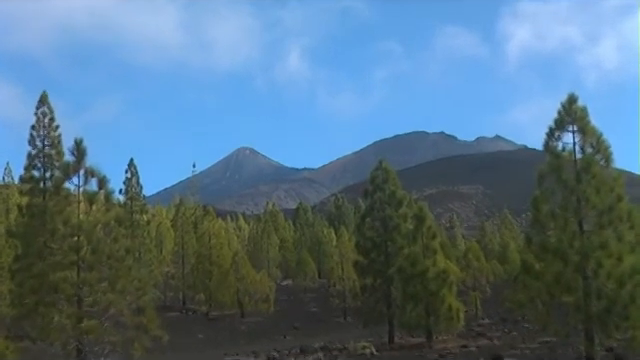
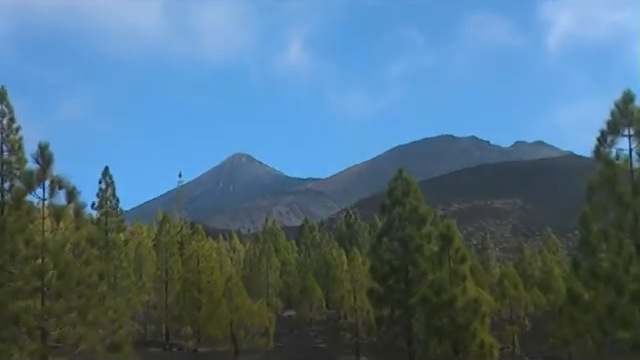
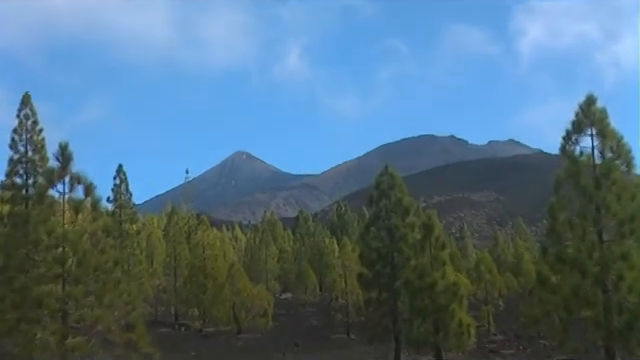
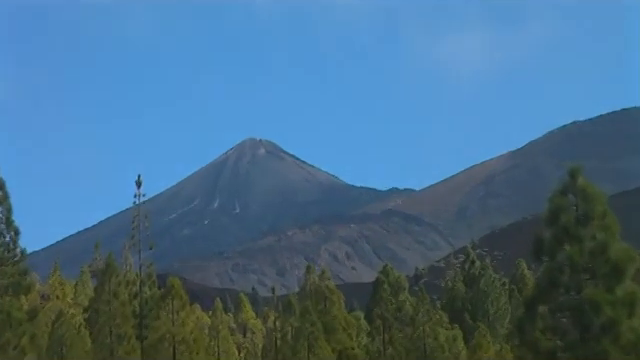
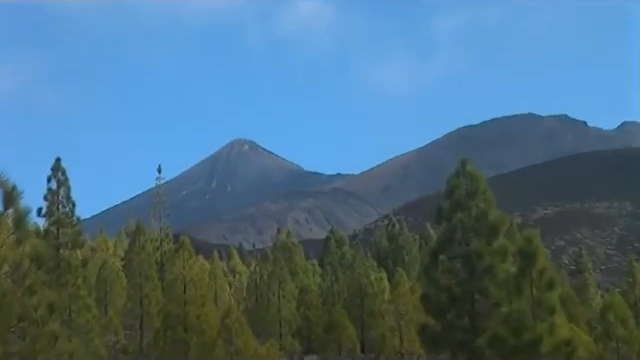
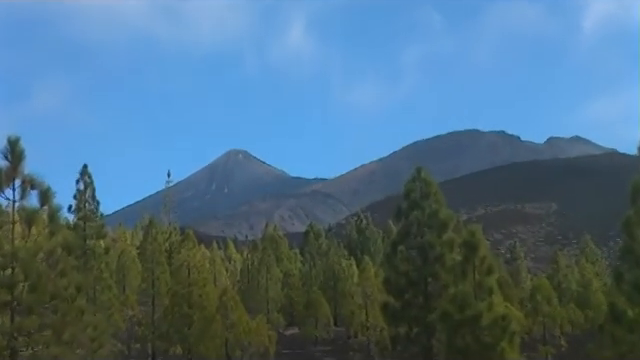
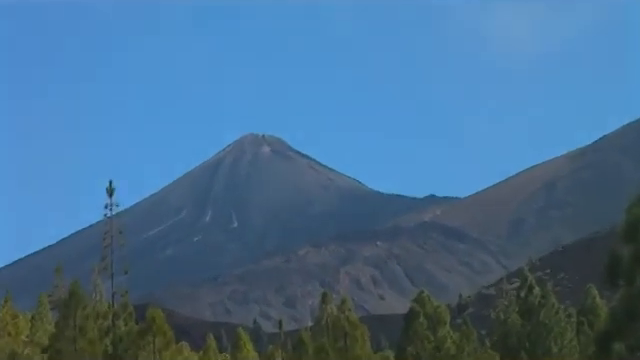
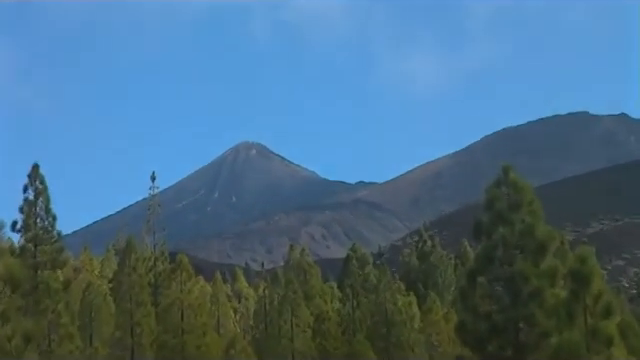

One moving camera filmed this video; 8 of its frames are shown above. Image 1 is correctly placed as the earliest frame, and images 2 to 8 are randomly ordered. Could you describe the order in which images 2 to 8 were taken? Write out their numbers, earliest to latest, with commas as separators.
3, 2, 6, 5, 8, 4, 7
